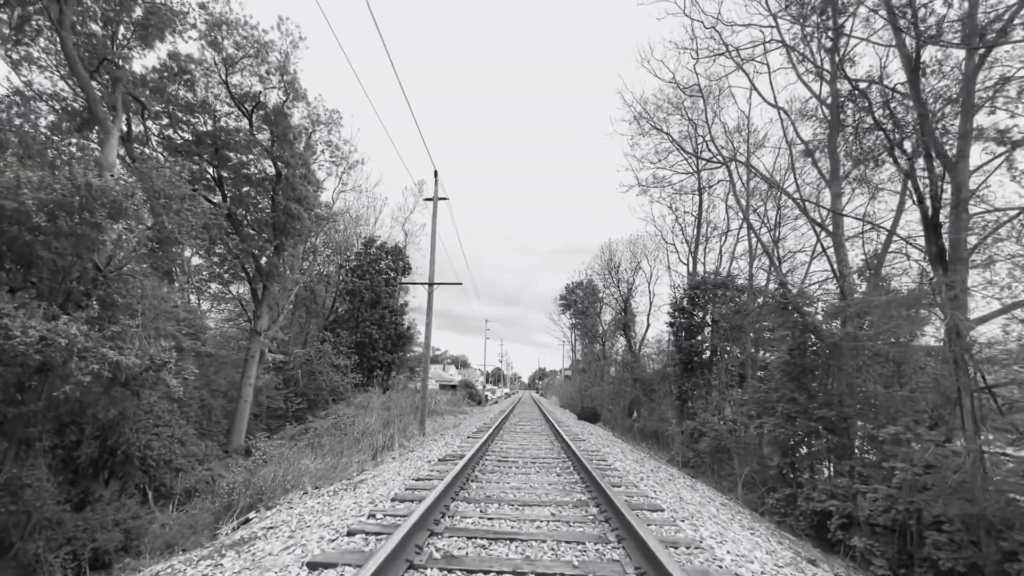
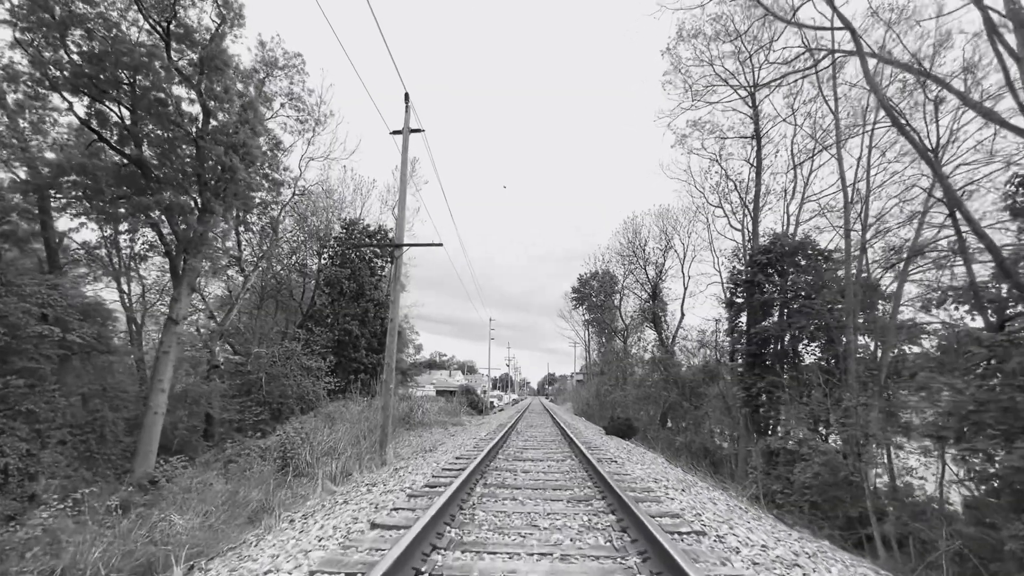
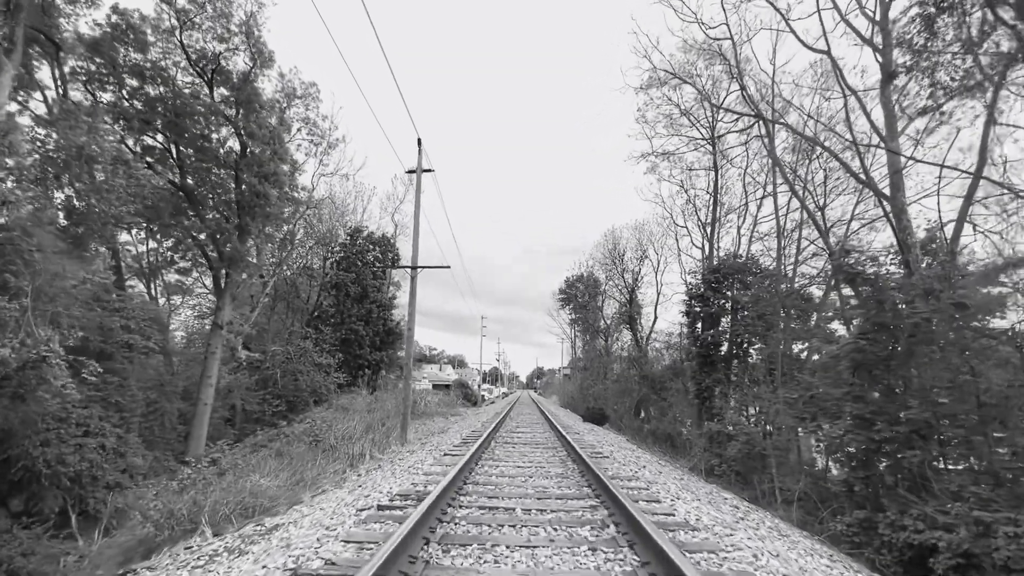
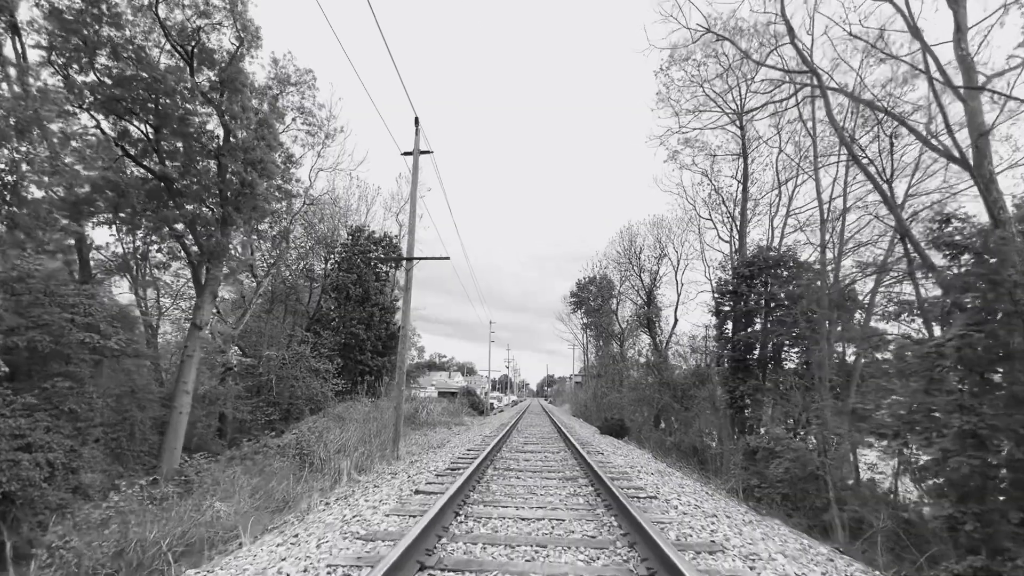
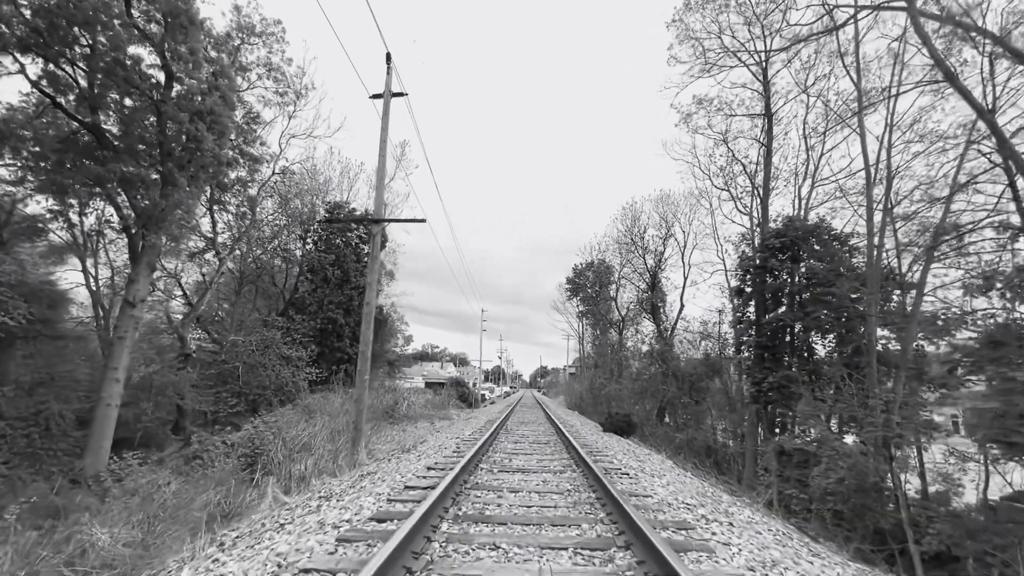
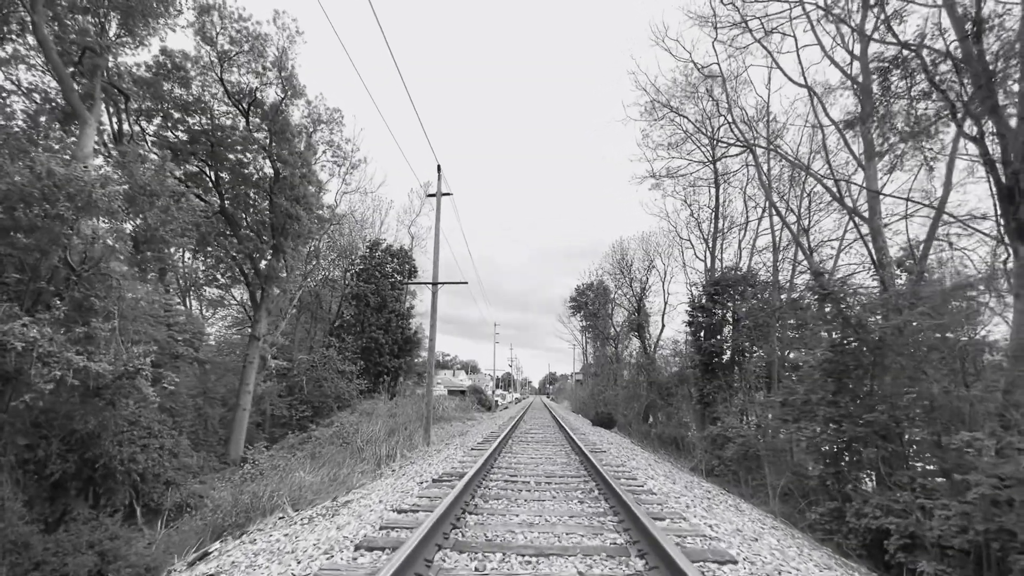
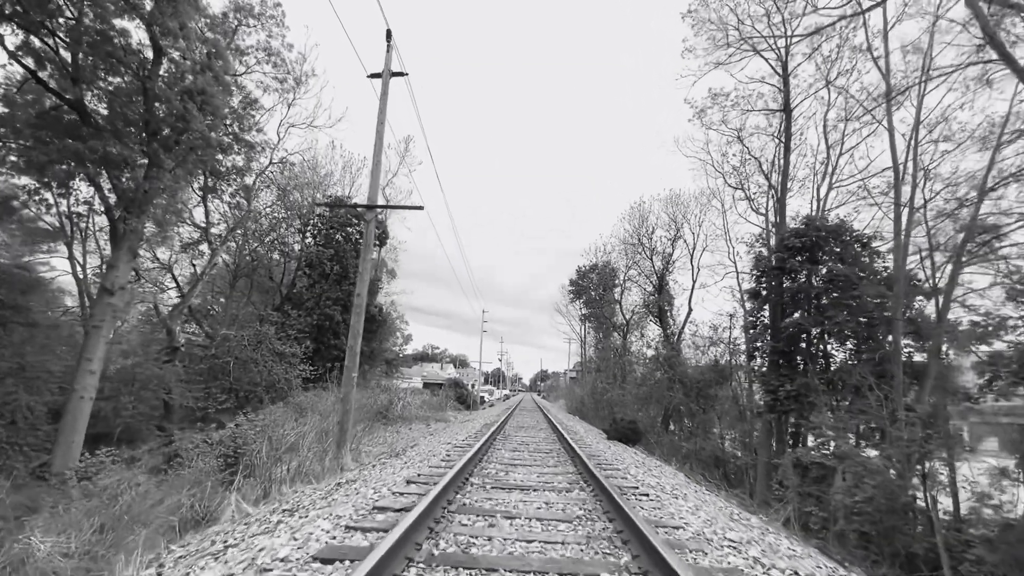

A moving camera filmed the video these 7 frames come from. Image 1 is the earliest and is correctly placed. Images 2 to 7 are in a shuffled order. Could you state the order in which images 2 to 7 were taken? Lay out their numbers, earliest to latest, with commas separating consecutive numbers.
6, 3, 4, 2, 5, 7
